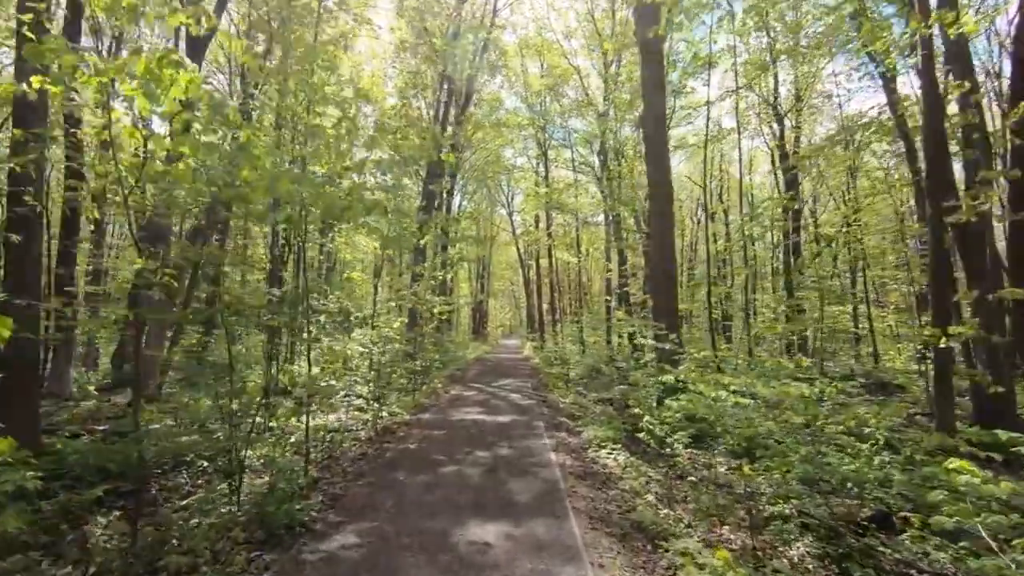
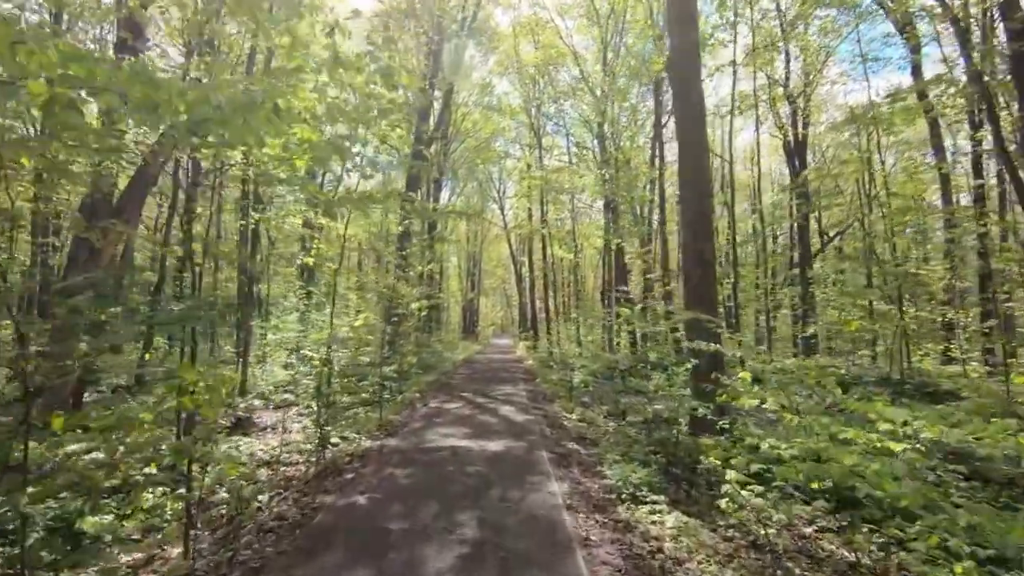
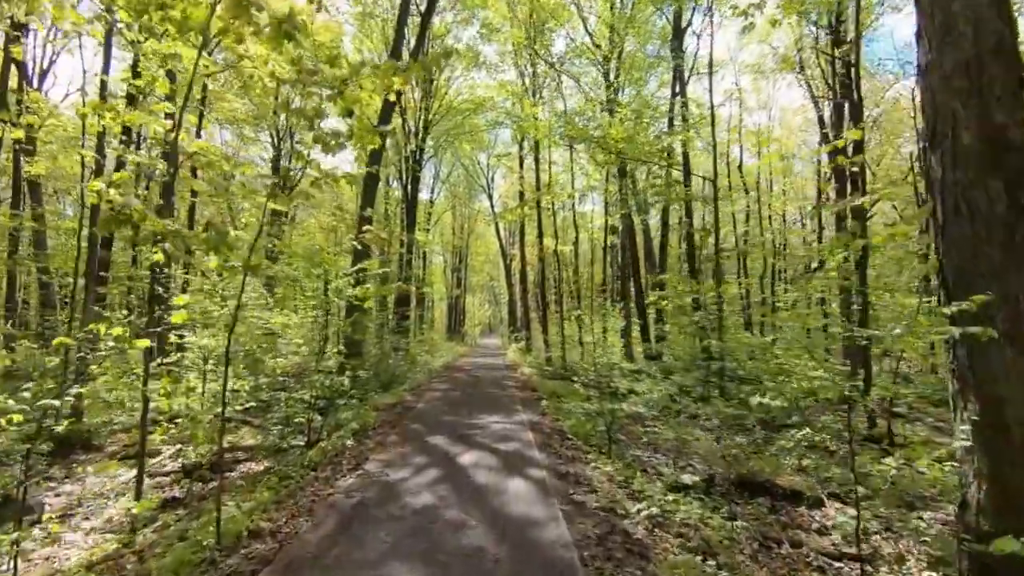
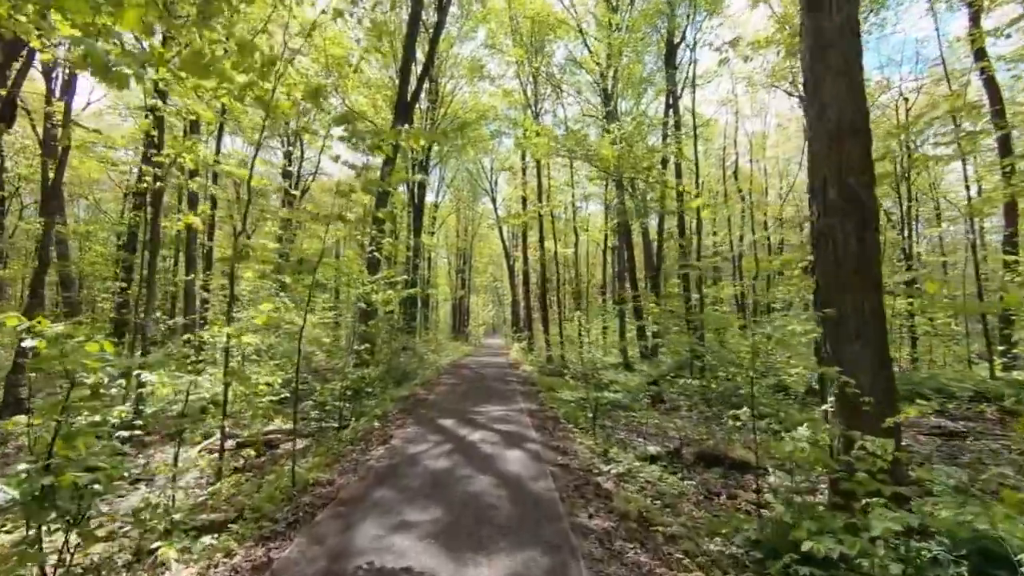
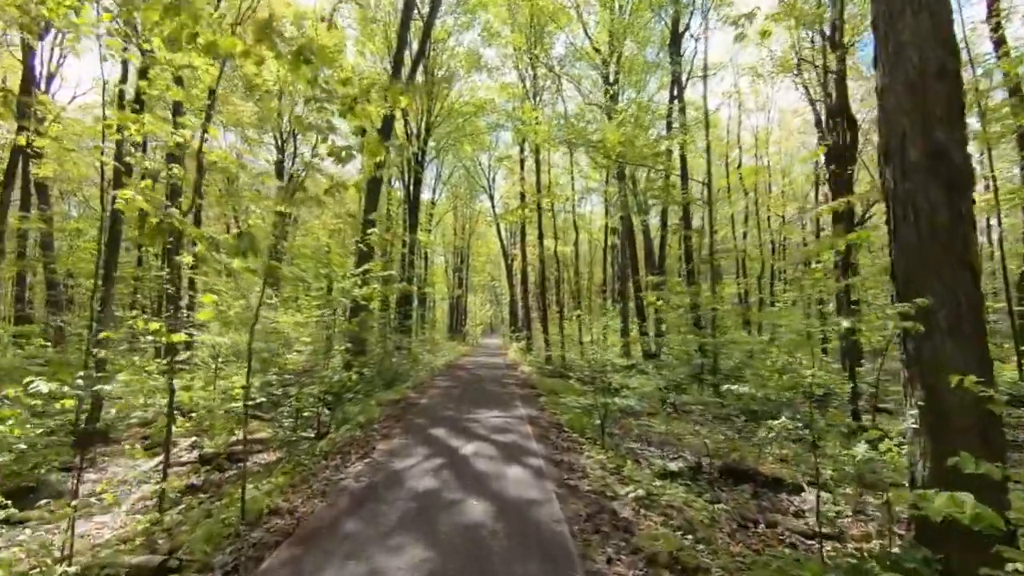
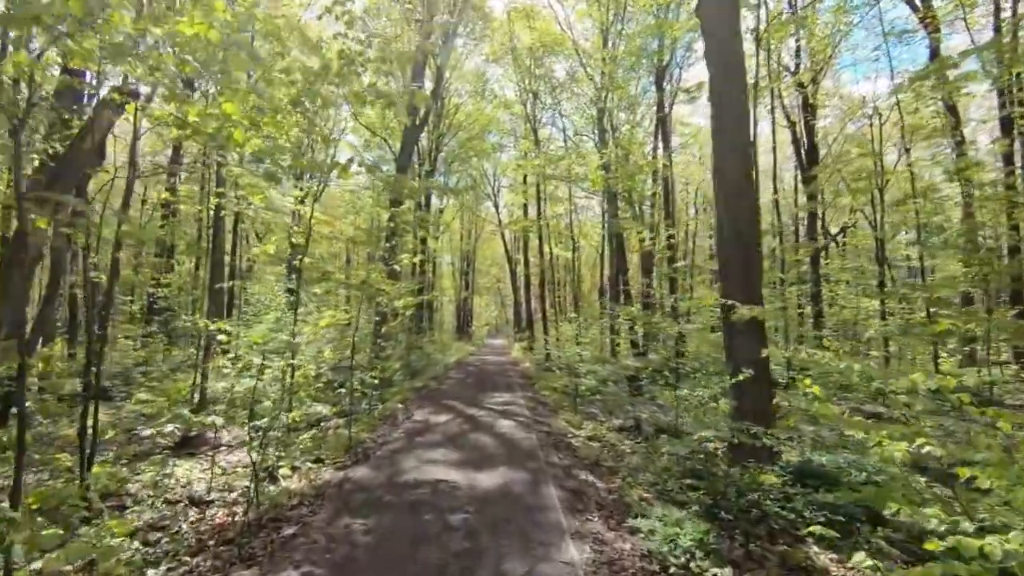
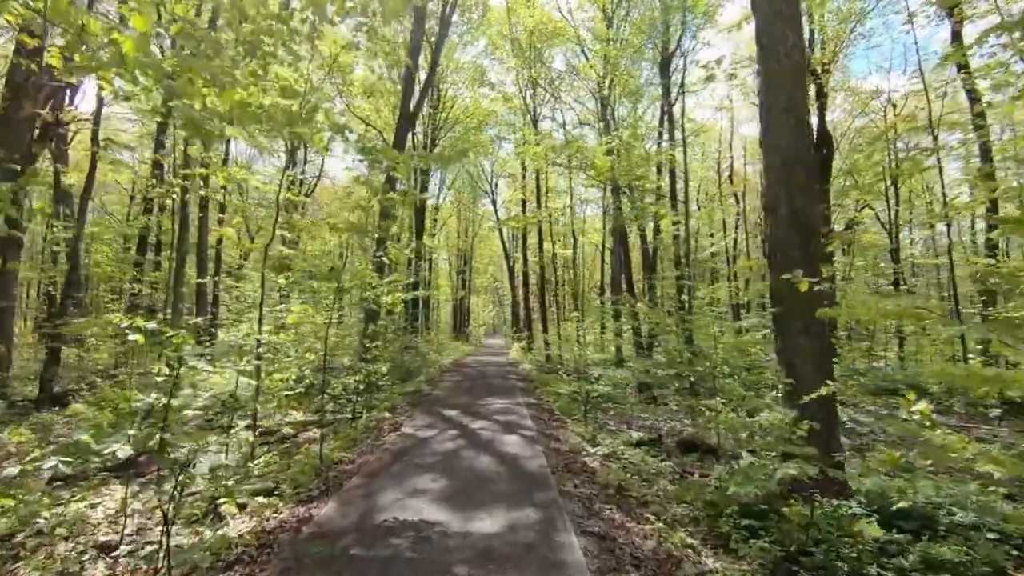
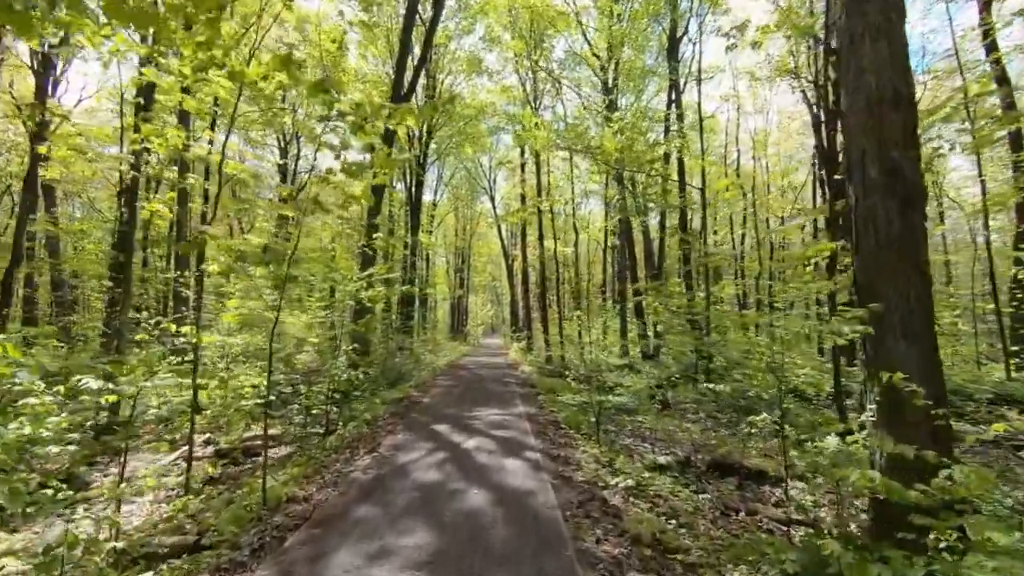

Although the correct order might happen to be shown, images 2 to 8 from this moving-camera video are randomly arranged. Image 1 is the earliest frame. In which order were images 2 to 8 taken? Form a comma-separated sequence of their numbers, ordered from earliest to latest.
2, 6, 7, 4, 8, 5, 3
